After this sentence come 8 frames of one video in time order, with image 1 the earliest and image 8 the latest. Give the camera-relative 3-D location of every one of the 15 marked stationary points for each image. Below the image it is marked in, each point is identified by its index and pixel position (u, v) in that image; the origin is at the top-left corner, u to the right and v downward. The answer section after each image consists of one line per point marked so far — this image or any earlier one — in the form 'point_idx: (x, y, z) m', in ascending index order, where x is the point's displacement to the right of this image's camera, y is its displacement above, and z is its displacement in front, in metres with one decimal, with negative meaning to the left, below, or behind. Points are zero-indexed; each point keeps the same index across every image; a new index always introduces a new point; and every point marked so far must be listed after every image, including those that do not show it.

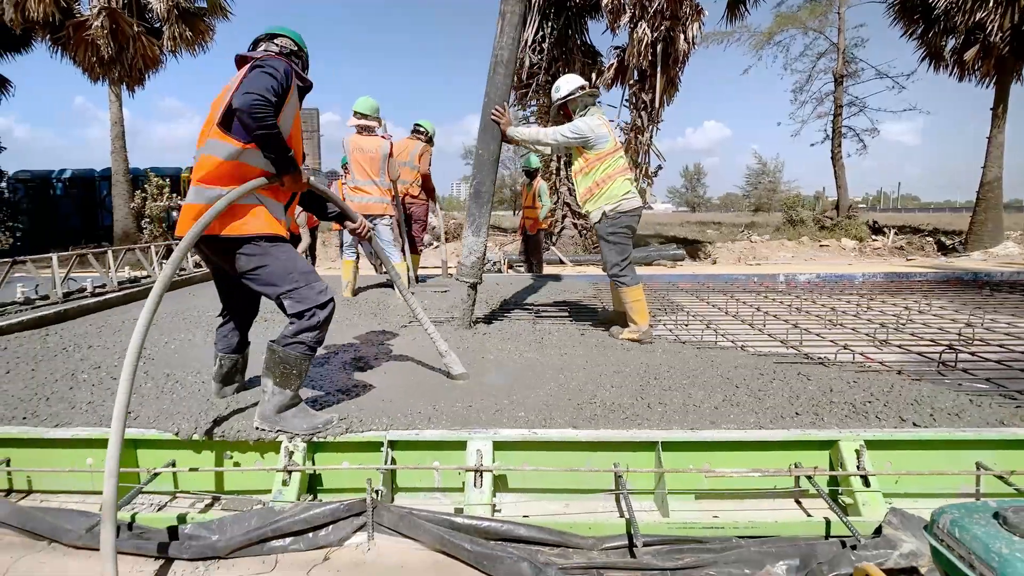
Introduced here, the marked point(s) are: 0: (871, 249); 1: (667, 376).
0: (+10.6, +1.1, +15.6) m
1: (+0.7, -0.4, +2.6) m
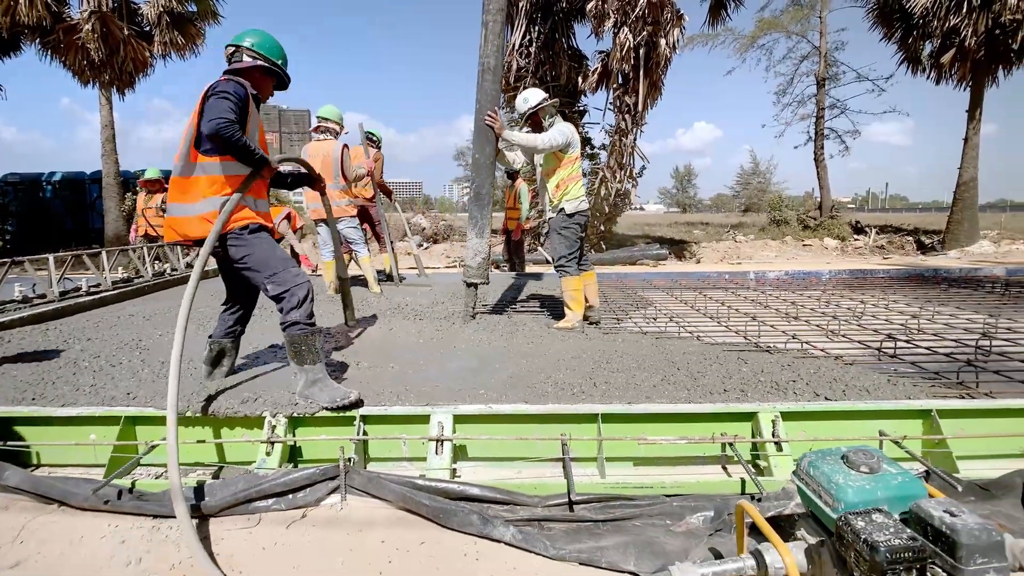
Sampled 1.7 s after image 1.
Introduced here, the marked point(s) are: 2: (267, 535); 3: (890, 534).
0: (+10.2, +1.2, +16.0) m
1: (+0.6, -0.4, +2.8) m
2: (-0.9, -0.9, +1.9) m
3: (+0.8, -0.5, +1.2) m
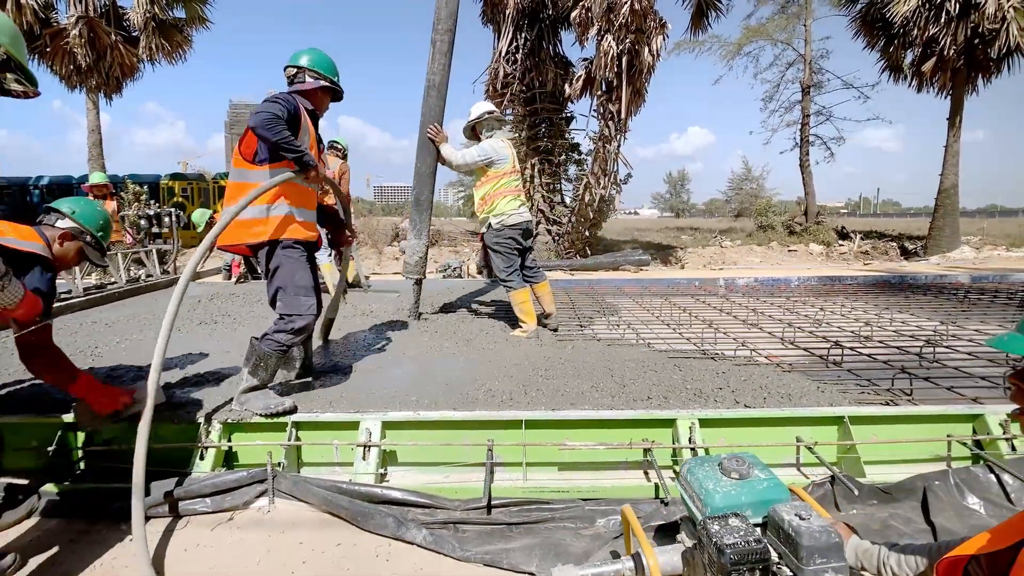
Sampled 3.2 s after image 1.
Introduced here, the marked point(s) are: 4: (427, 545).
0: (+9.8, +1.0, +16.2) m
1: (+0.2, -0.4, +2.9) m
2: (-1.2, -0.9, +2.0) m
3: (+0.5, -0.6, +1.3) m
4: (-0.3, -0.9, +1.9) m
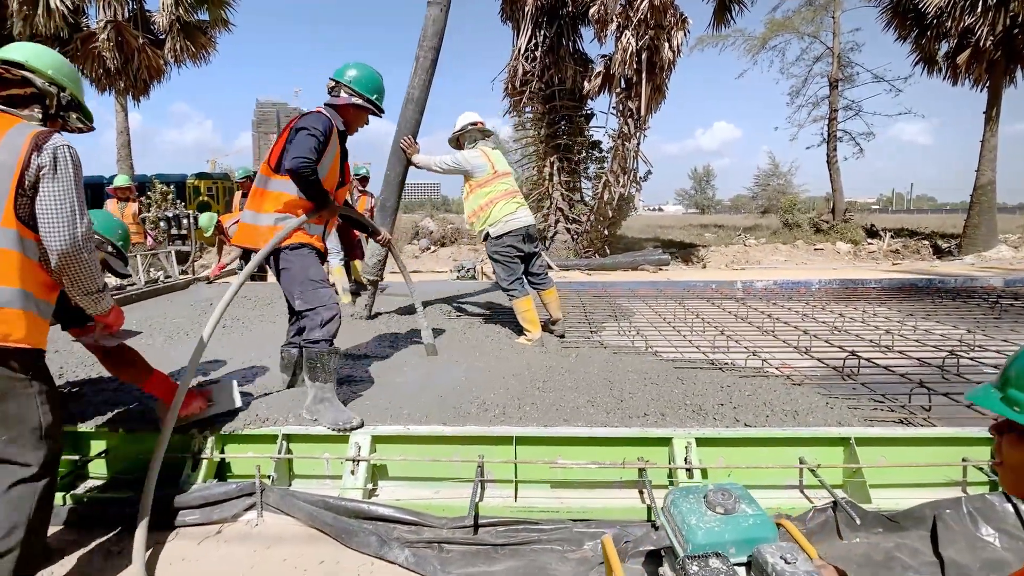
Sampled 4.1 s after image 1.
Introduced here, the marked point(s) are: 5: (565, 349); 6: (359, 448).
0: (+10.4, +1.0, +15.7) m
1: (+0.2, -0.5, +2.9) m
2: (-1.2, -1.0, +2.0) m
3: (+0.5, -0.7, +1.2) m
4: (-0.4, -1.0, +1.9) m
5: (+0.4, -0.4, +3.8) m
6: (-0.6, -0.7, +2.2) m
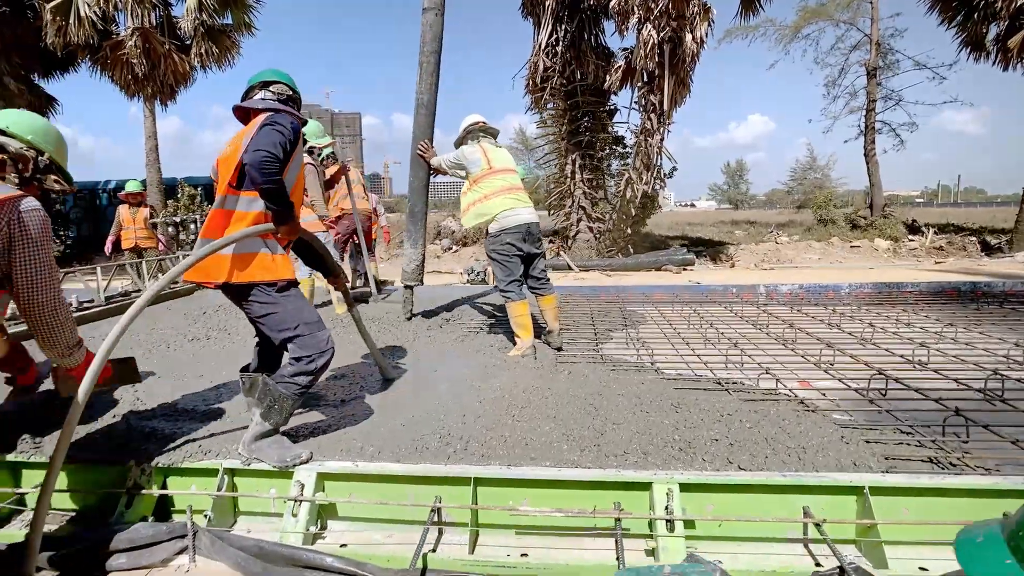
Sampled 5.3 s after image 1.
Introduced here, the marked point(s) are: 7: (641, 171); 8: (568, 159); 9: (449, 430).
0: (+10.9, +1.0, +14.8) m
1: (+0.1, -0.6, +2.6) m
2: (-1.4, -1.1, +1.8) m
3: (+0.2, -0.7, +0.9) m
4: (-0.5, -1.0, +1.6) m
5: (+0.3, -0.5, +3.6) m
6: (-0.8, -0.7, +2.0) m
7: (+2.8, +2.6, +11.8) m
8: (+1.4, +3.1, +13.0) m
9: (-0.3, -0.6, +2.3) m
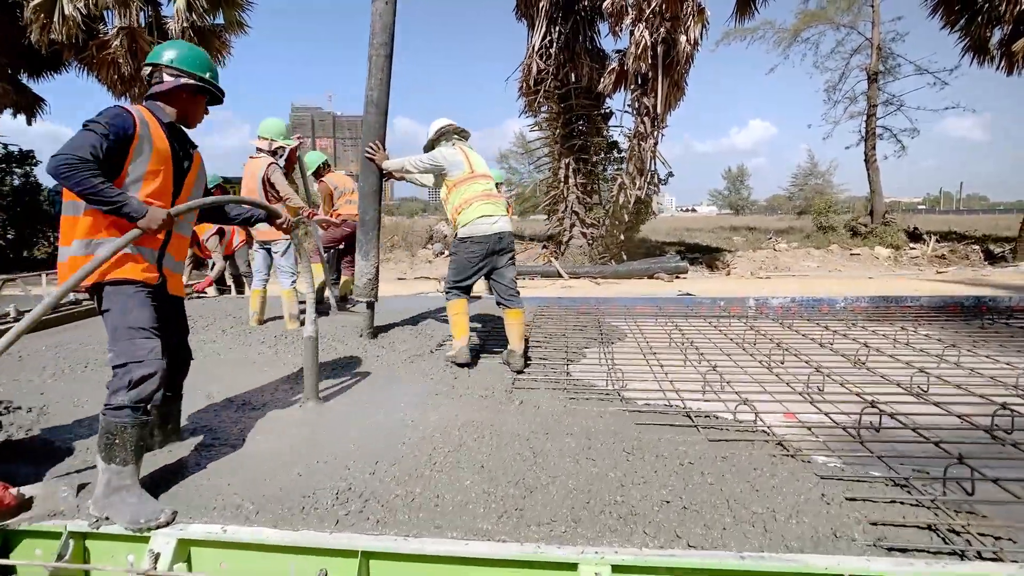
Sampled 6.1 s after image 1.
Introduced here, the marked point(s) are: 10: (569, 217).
0: (+10.7, +0.8, +14.4) m
1: (-0.2, -0.7, +2.2) m
2: (-1.7, -1.1, +1.5) m
3: (-0.1, -0.8, +0.6) m
4: (-0.8, -1.1, +1.3) m
5: (0.0, -0.6, +3.2) m
6: (-1.1, -0.8, +1.6) m
7: (+2.6, +2.4, +11.4) m
8: (+1.1, +2.9, +12.6) m
9: (-0.6, -0.7, +1.9) m
10: (+1.4, +1.7, +13.0) m
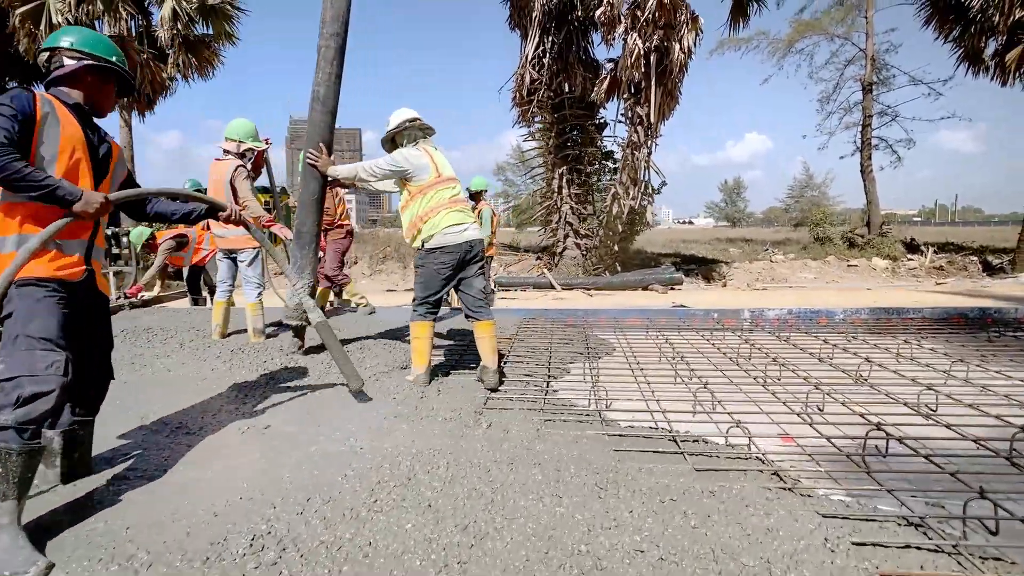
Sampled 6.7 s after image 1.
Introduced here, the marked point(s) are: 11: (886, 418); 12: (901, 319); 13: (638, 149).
0: (+10.5, +0.5, +14.2) m
1: (-0.3, -0.7, +1.9) m
2: (-1.9, -1.2, +1.1) m
3: (-0.2, -0.8, +0.3) m
4: (-1.0, -1.1, +1.0) m
5: (-0.1, -0.7, +2.9) m
6: (-1.2, -0.9, +1.3) m
7: (+2.4, +2.2, +11.2) m
8: (+0.9, +2.7, +12.4) m
9: (-0.7, -0.7, +1.7) m
10: (+1.2, +1.4, +12.7) m
11: (+2.1, -0.7, +3.0) m
12: (+4.0, -0.3, +5.5) m
13: (+2.5, +2.8, +10.8) m
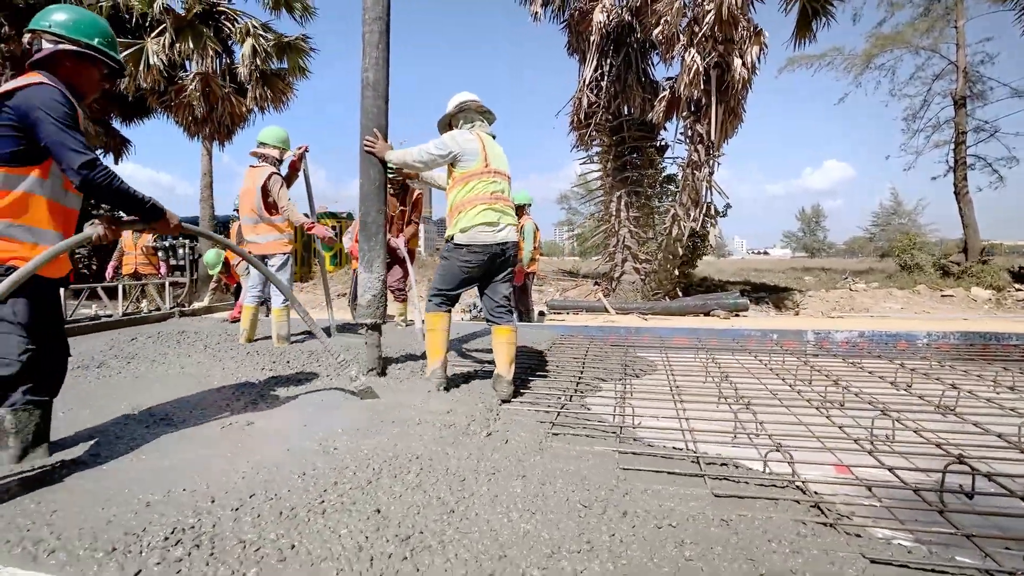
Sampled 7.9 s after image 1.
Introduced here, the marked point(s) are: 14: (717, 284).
0: (+11.8, -0.3, +12.6) m
1: (-0.4, -0.6, +1.7) m
2: (-2.0, -1.0, +1.1) m
3: (-0.5, -0.7, 0.0) m
4: (-1.2, -1.0, +0.8) m
5: (-0.1, -0.7, +2.6) m
6: (-1.4, -0.7, +1.2) m
7: (+3.4, +1.7, +10.7) m
8: (+2.2, +2.1, +12.1) m
9: (-0.9, -0.6, +1.5) m
10: (+2.4, +0.9, +12.3) m
11: (+2.1, -0.7, +2.5) m
12: (+4.4, -0.5, +4.8) m
13: (+3.5, +2.4, +10.4) m
14: (+5.8, +0.1, +15.4) m
